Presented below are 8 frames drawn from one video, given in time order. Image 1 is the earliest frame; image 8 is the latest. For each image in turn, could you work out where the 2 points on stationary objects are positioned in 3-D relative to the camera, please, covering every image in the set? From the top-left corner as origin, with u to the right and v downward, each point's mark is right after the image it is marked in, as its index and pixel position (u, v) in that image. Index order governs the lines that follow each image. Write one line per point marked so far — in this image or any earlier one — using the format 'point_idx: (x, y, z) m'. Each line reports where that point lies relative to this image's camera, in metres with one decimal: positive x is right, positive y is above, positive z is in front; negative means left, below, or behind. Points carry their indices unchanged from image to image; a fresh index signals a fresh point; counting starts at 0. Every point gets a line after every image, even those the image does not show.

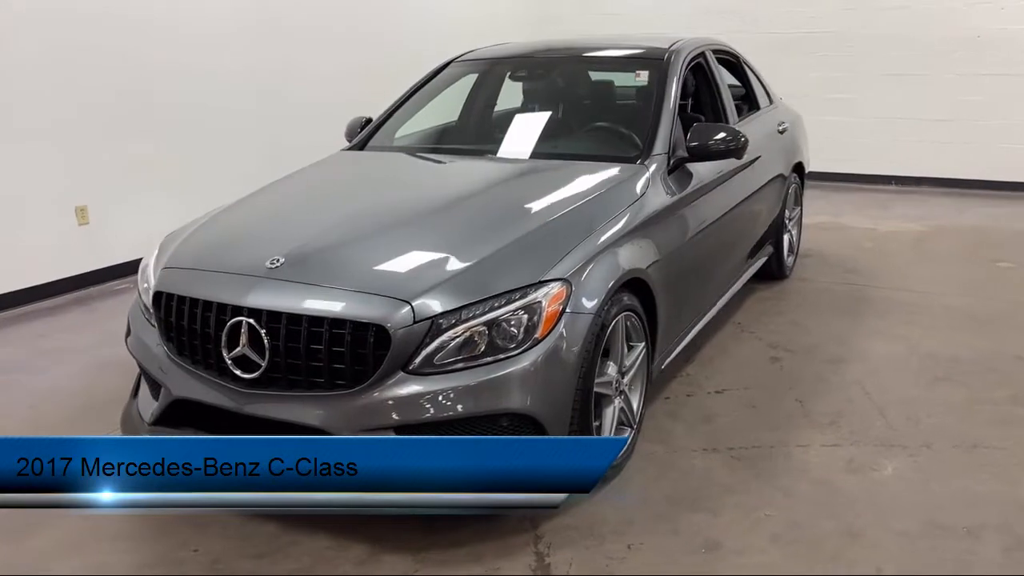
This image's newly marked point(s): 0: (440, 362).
0: (-0.2, -0.2, +2.1) m
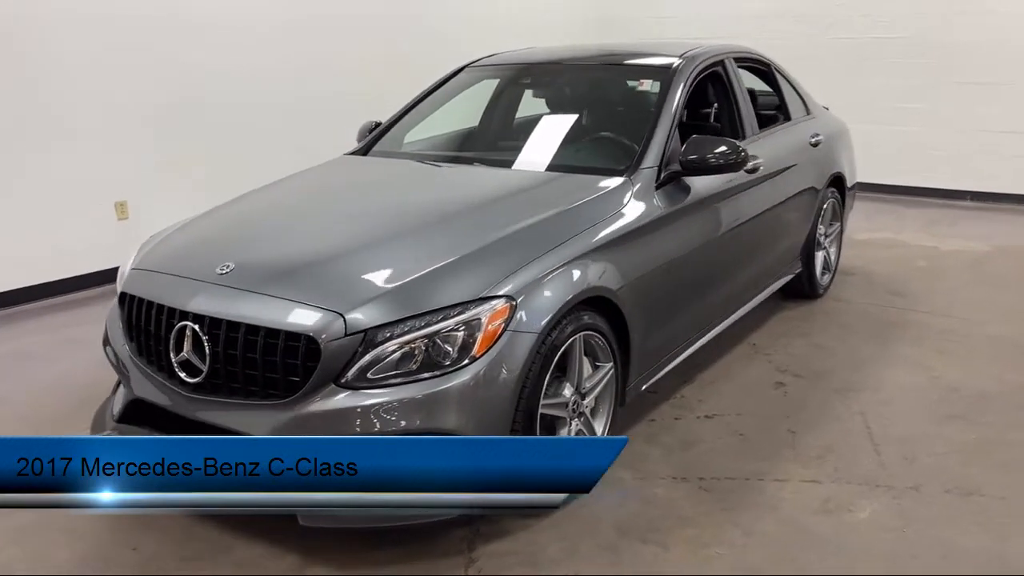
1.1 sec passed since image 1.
0: (-0.3, -0.2, +2.0) m
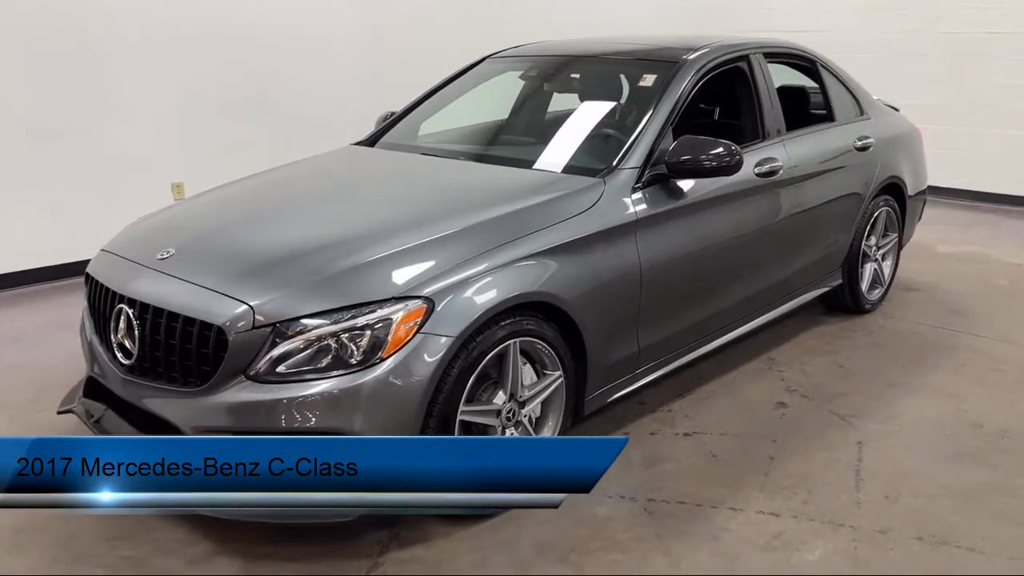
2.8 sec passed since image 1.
0: (-0.5, -0.2, +2.0) m
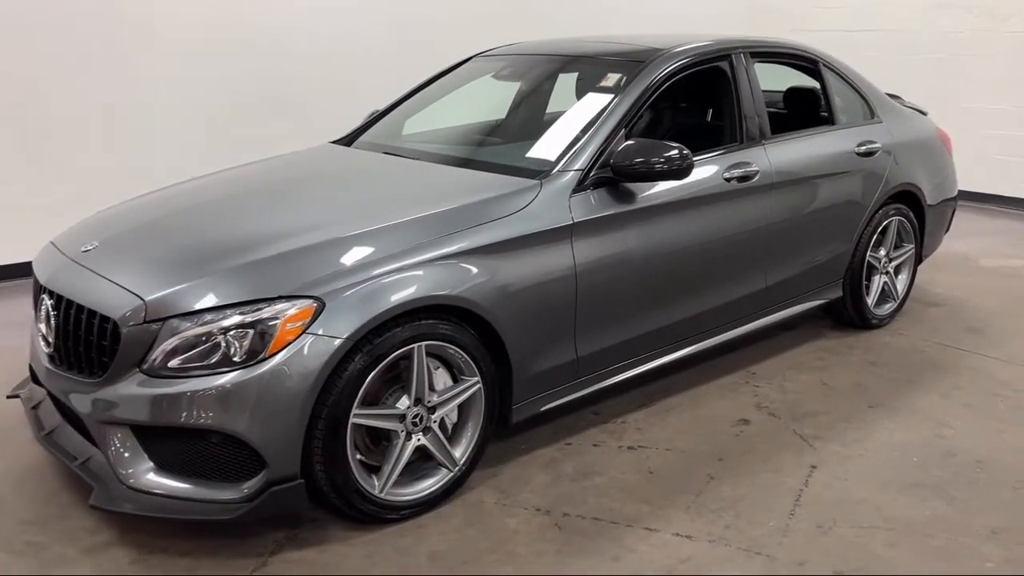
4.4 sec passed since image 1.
0: (-0.8, -0.2, +2.0) m
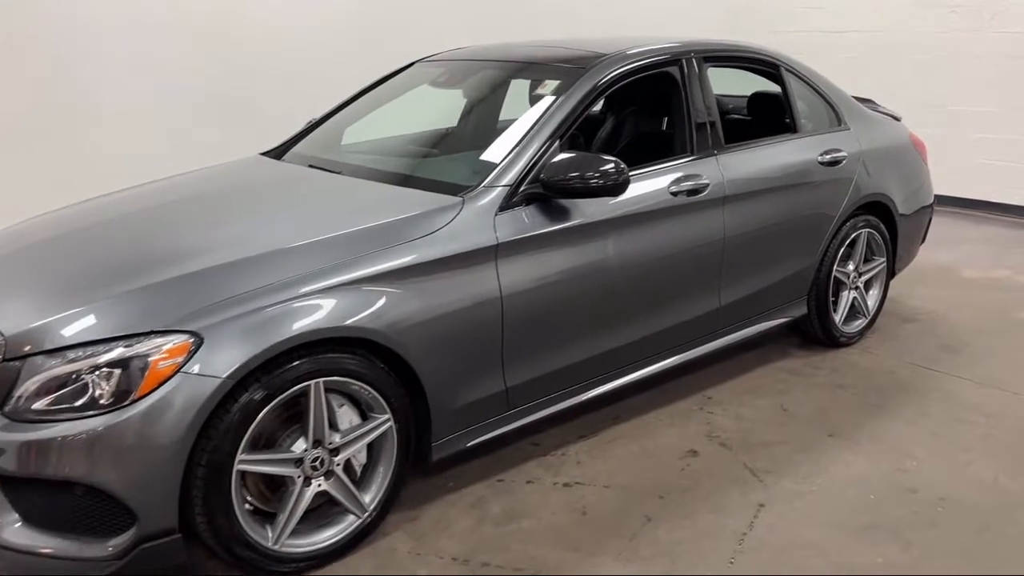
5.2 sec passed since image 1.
0: (-1.0, -0.3, +1.8) m
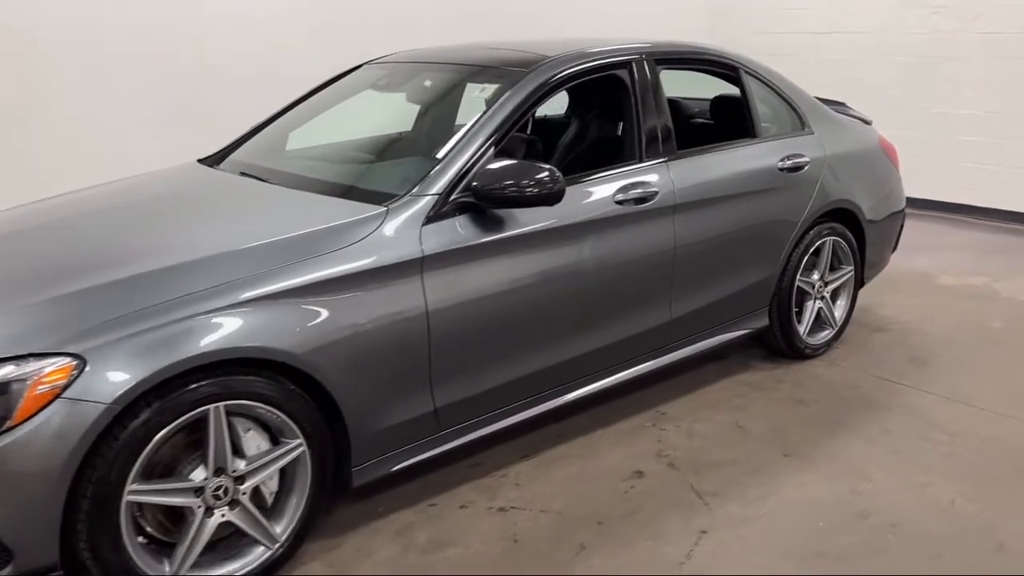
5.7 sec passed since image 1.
0: (-1.2, -0.3, +1.7) m
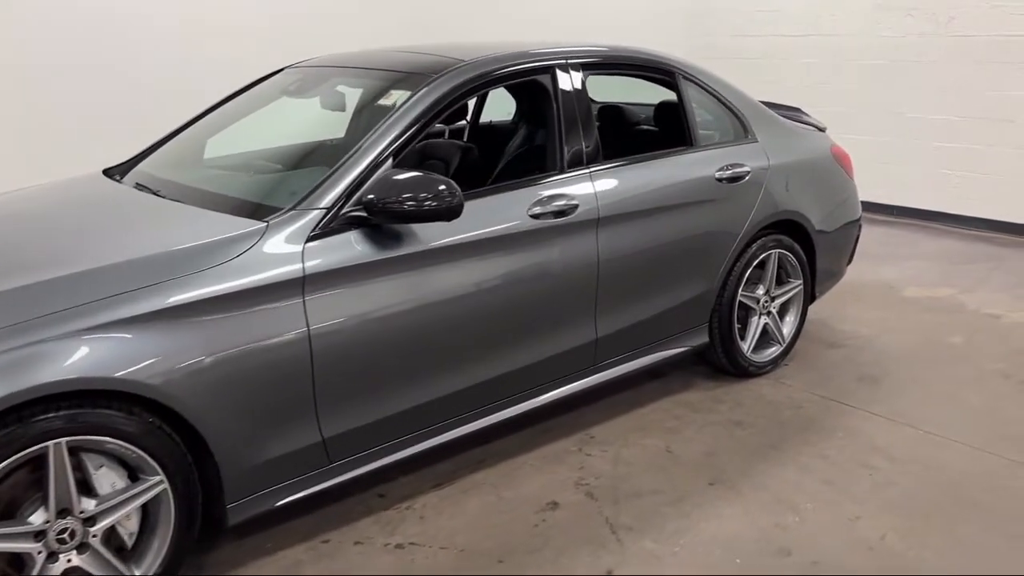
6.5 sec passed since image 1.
0: (-1.4, -0.3, +1.5) m
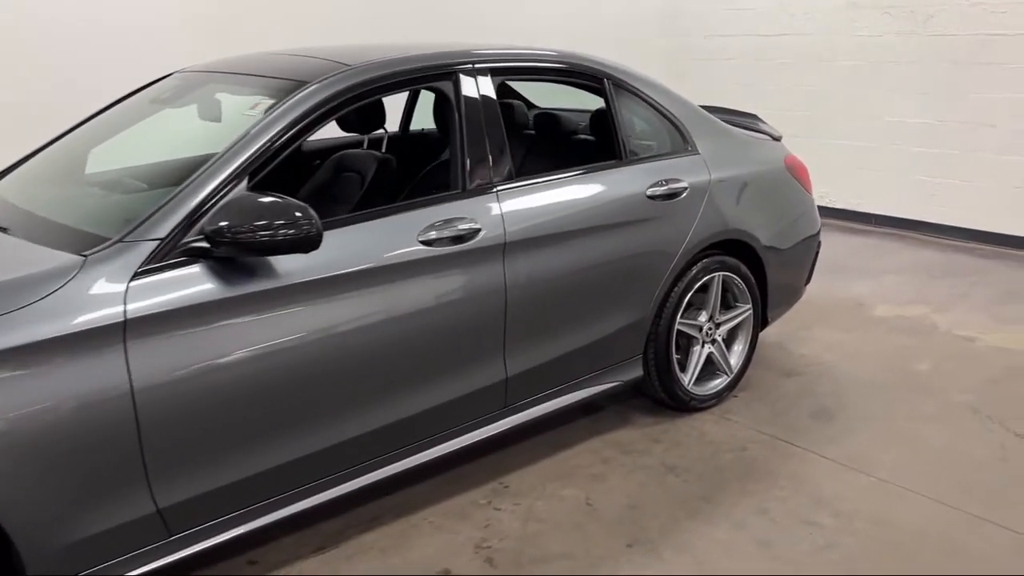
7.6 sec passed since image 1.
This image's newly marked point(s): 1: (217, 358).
0: (-1.7, -0.4, +1.2) m
1: (-0.6, -0.2, +1.8) m
